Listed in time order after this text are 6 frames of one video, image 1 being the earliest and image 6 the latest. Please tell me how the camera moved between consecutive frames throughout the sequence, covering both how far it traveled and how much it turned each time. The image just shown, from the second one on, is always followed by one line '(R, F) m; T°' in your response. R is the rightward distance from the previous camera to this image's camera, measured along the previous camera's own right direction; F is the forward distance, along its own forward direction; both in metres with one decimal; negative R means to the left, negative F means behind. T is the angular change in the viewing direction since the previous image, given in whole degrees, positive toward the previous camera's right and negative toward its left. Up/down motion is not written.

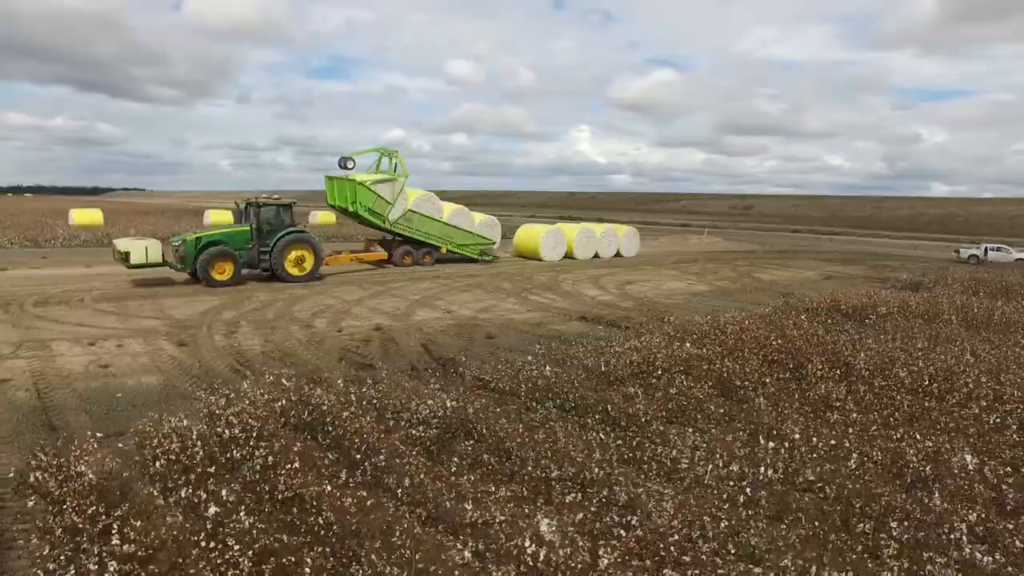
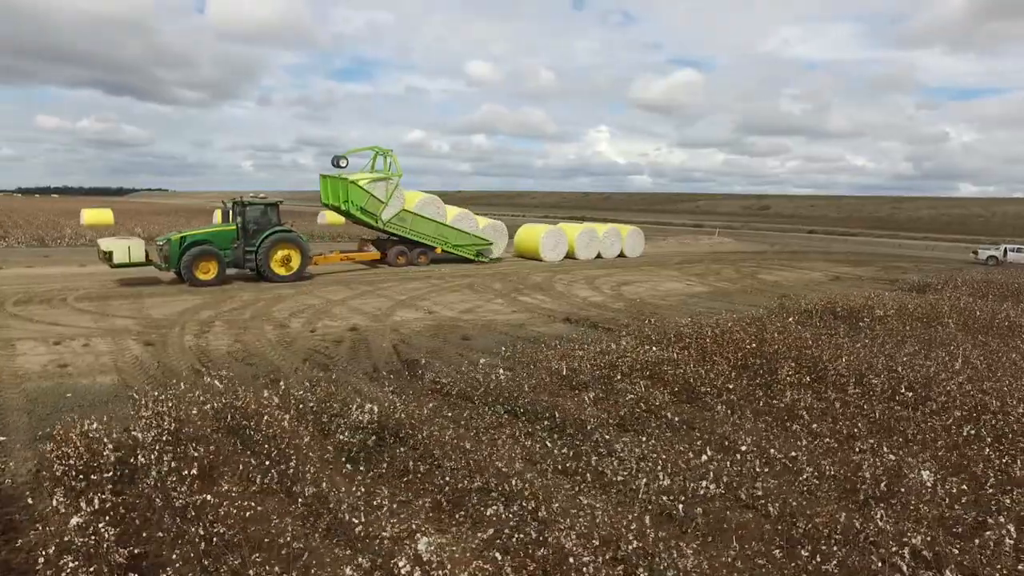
(+0.7, +0.3) m; -2°
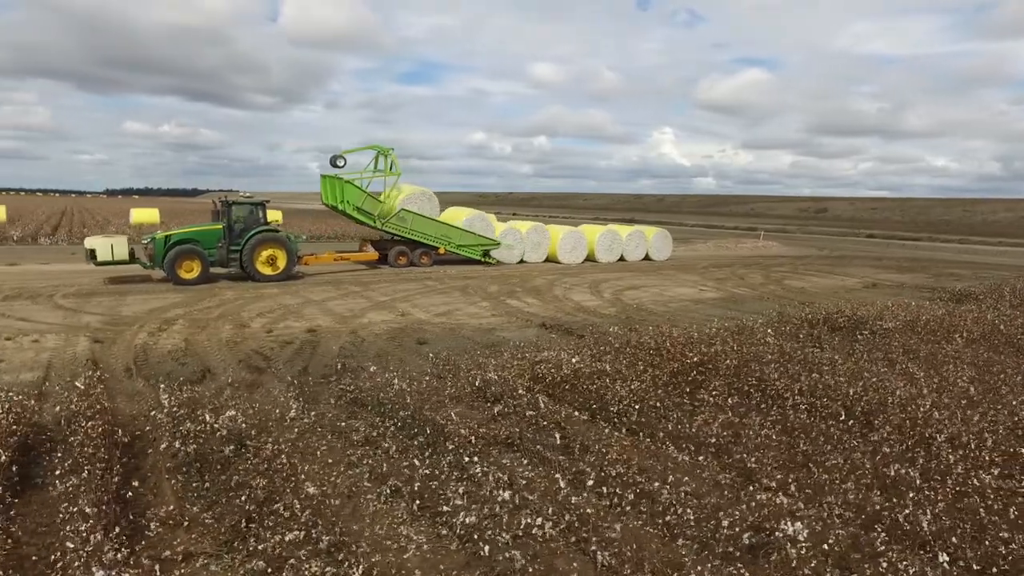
(+1.6, +0.6) m; -5°
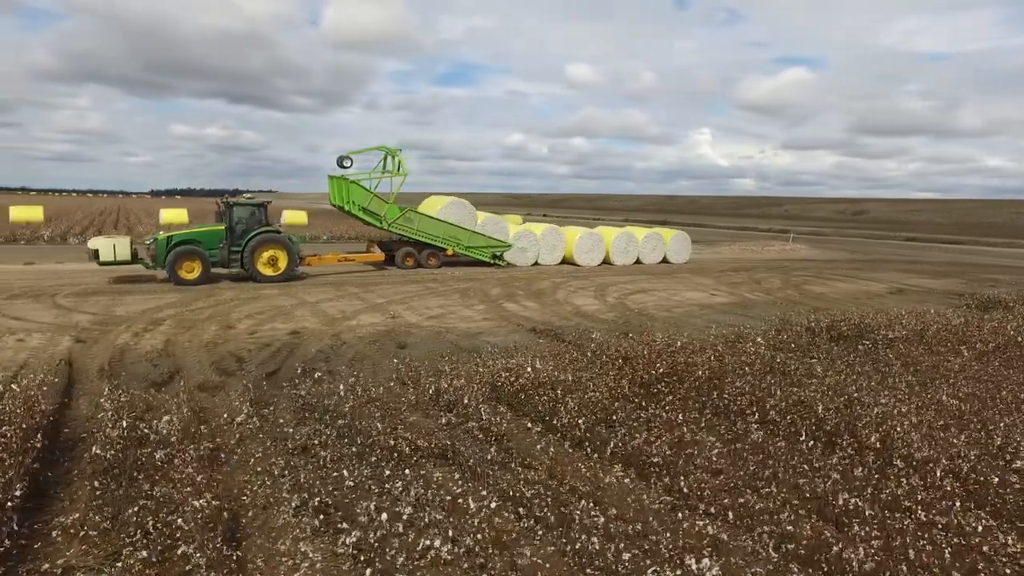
(+0.8, +0.3) m; -3°
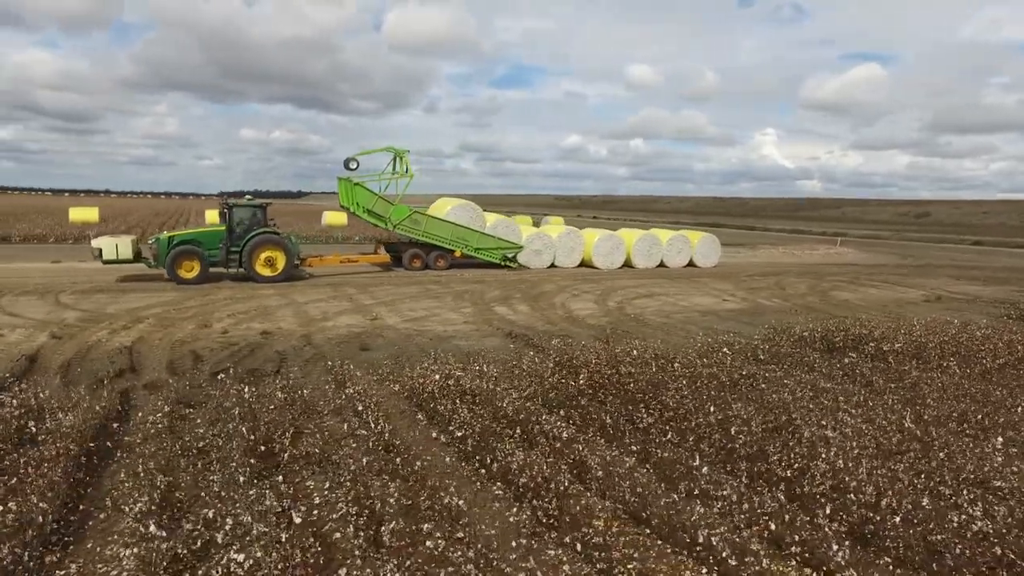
(+1.4, +0.3) m; -5°
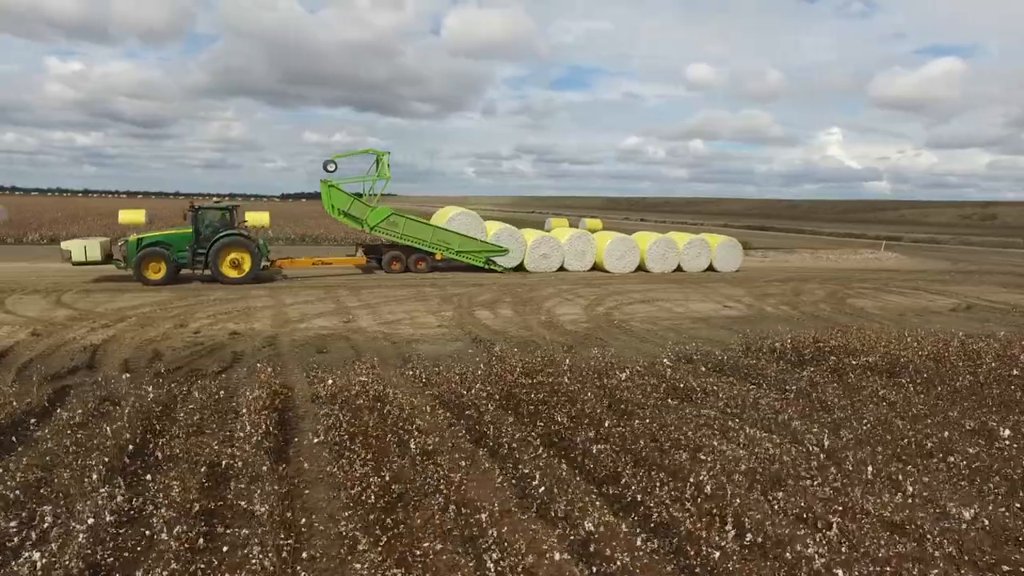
(+1.5, +0.2) m; -5°
